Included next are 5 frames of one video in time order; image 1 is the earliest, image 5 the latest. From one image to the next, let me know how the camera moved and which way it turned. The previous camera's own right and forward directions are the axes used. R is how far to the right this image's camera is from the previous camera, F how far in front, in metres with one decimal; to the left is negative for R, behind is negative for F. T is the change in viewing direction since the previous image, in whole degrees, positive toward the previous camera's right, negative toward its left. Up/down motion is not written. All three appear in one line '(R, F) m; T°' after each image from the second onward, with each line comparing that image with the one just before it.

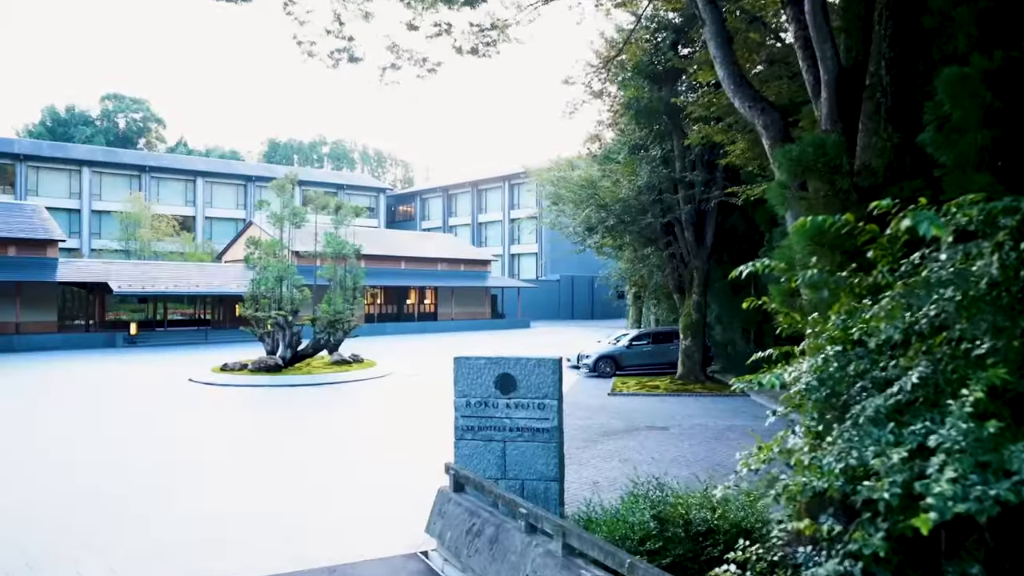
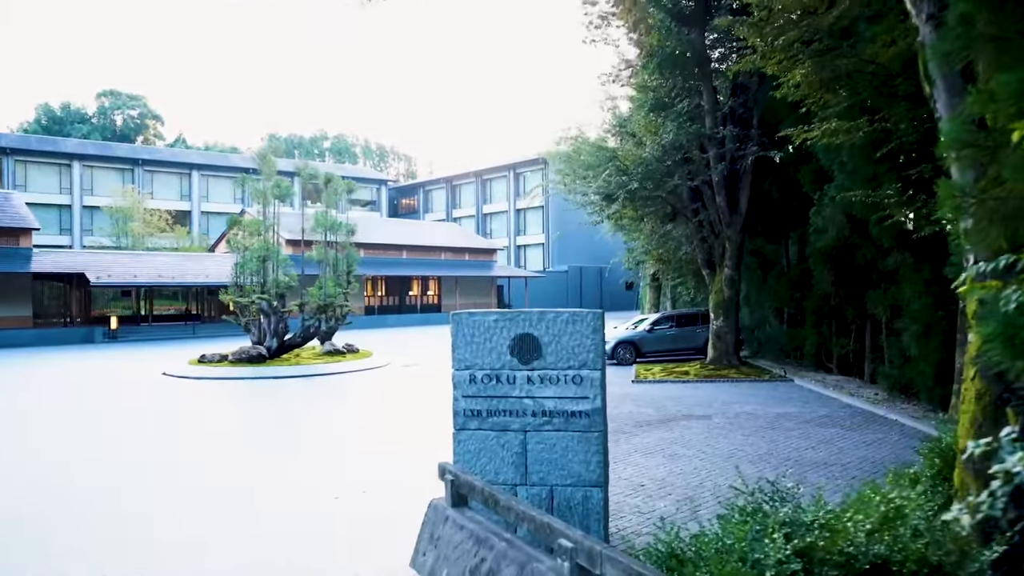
(-0.1, +2.1) m; 0°
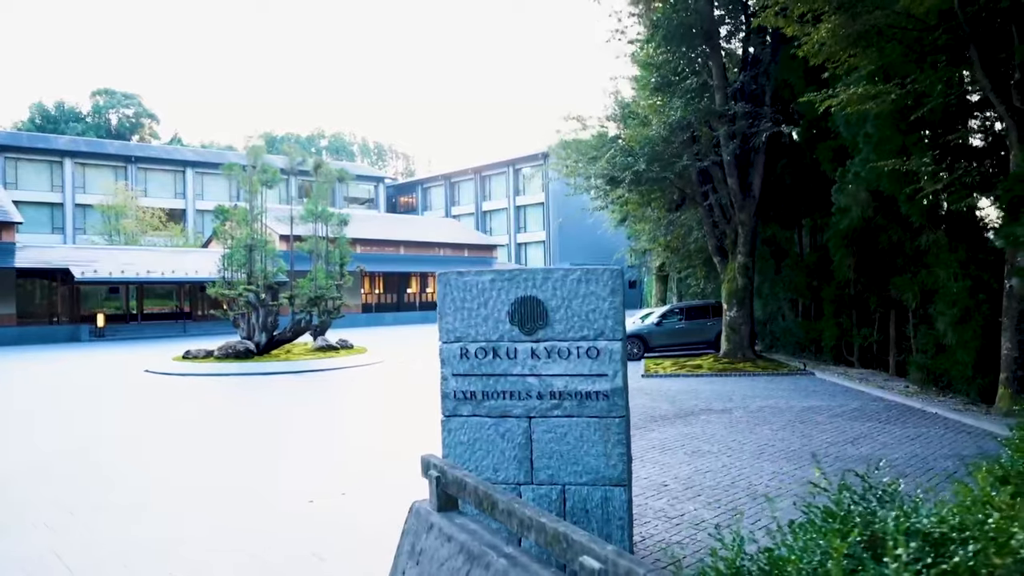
(0.0, +0.9) m; 0°
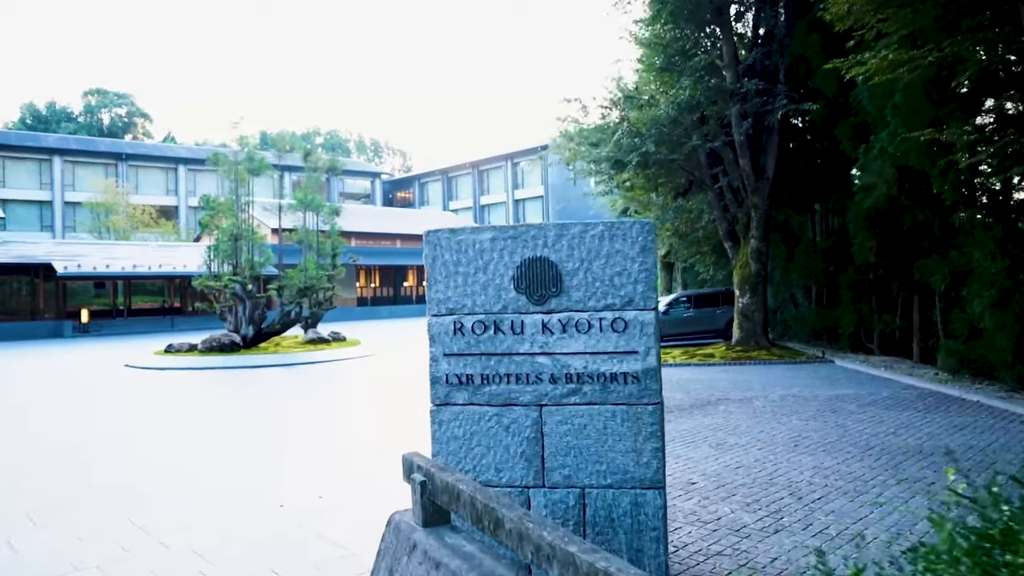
(0.0, +0.8) m; 0°
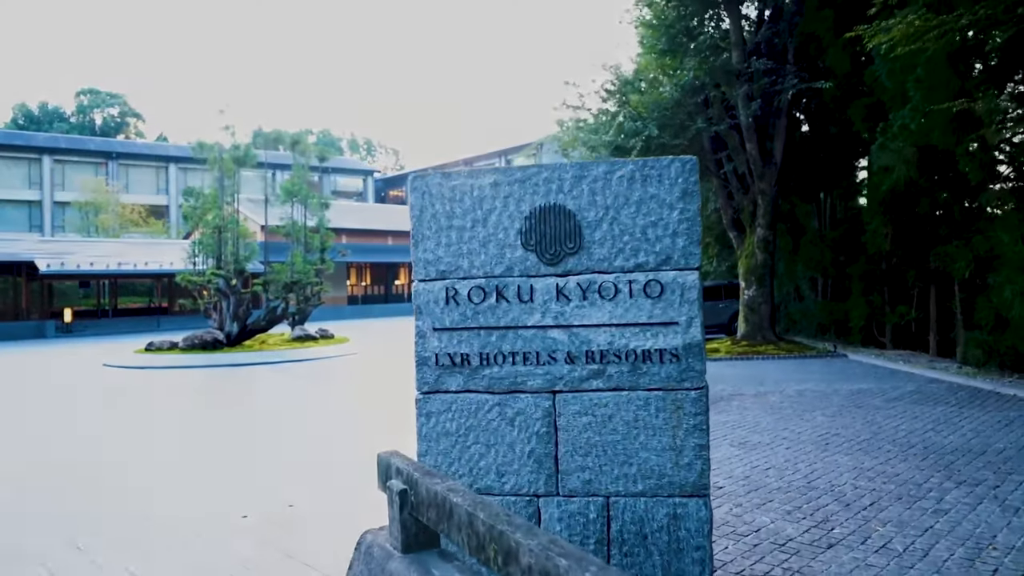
(0.0, +0.7) m; 0°
